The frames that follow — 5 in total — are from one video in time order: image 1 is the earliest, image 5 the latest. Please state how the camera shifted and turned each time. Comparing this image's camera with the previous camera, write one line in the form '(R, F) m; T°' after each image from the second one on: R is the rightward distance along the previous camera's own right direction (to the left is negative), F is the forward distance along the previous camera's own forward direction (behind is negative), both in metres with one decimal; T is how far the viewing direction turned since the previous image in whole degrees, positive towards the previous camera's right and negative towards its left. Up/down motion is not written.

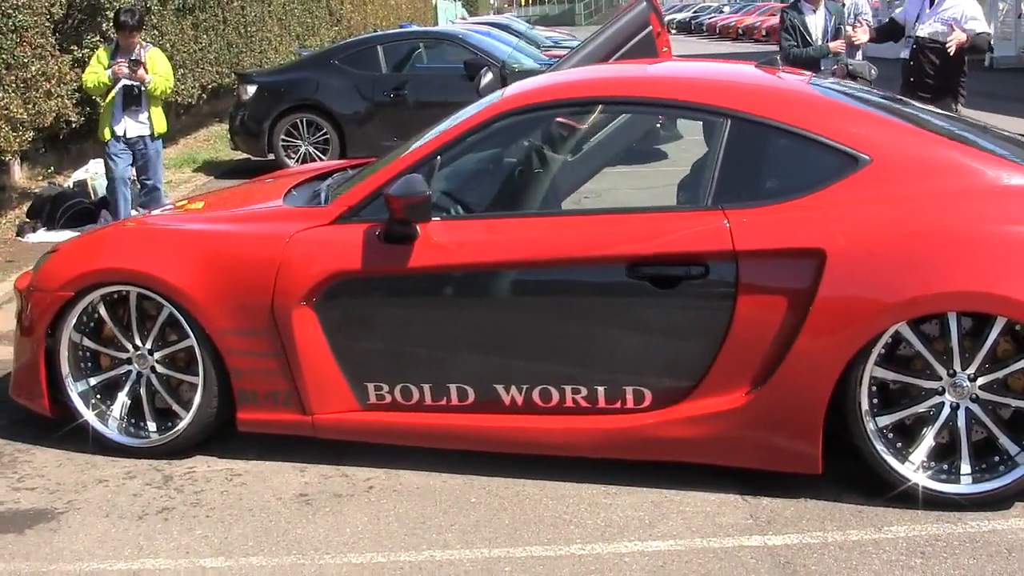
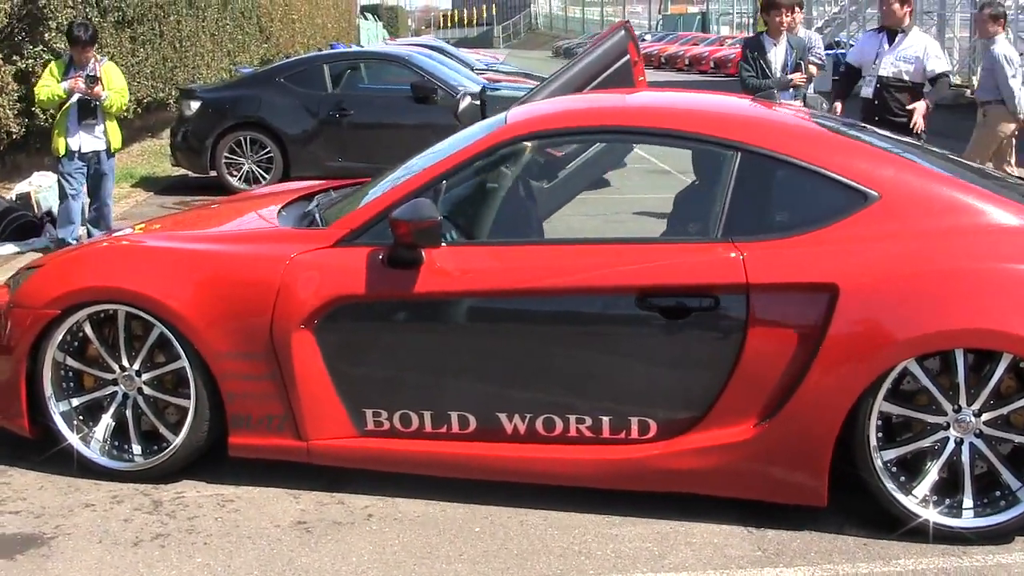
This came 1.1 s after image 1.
(-0.3, 0.0) m; +5°
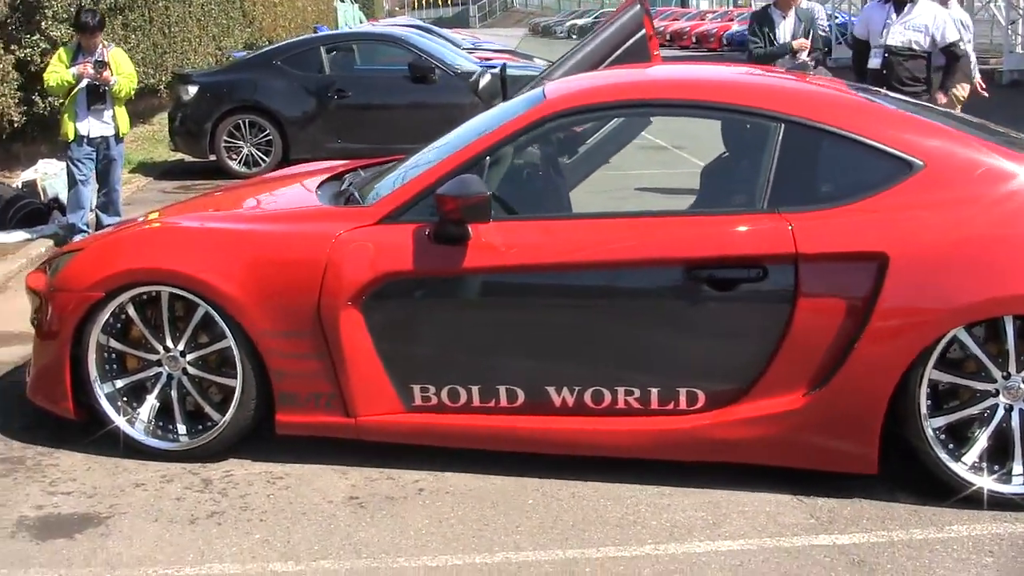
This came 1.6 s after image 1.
(-0.2, 0.0) m; +2°
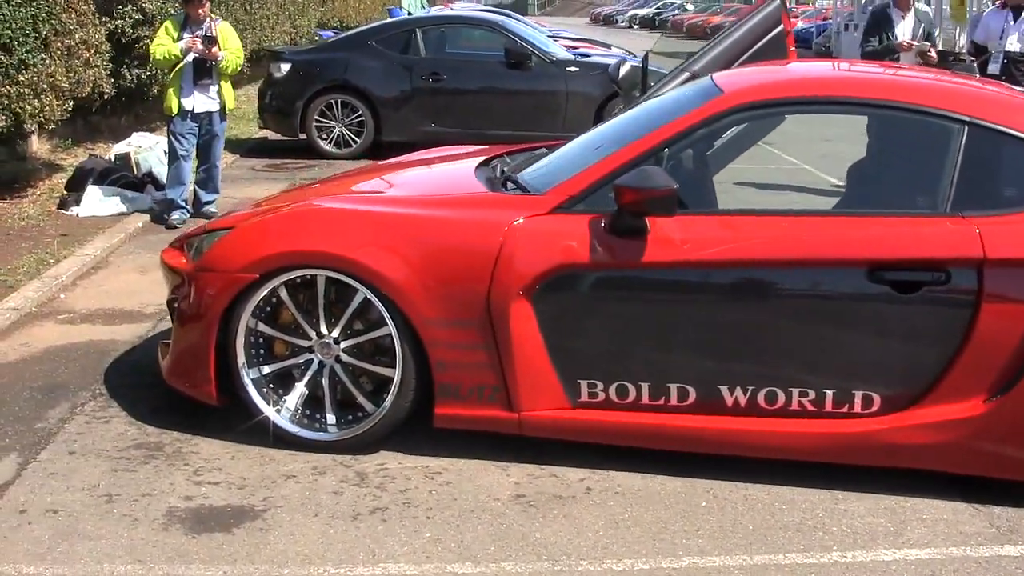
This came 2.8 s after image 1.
(-0.4, +0.1) m; +1°
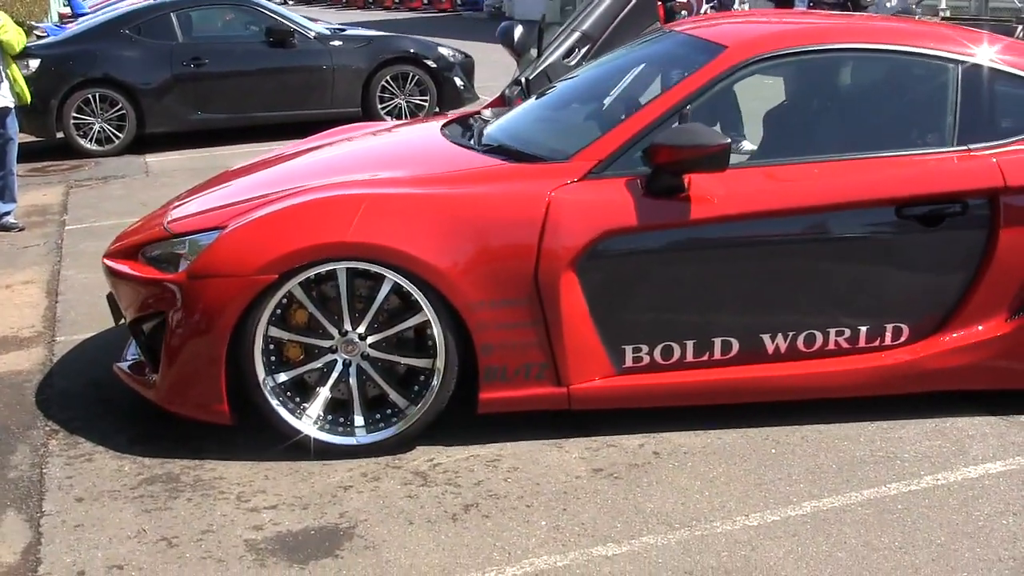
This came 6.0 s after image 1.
(-1.3, +0.3) m; +19°
